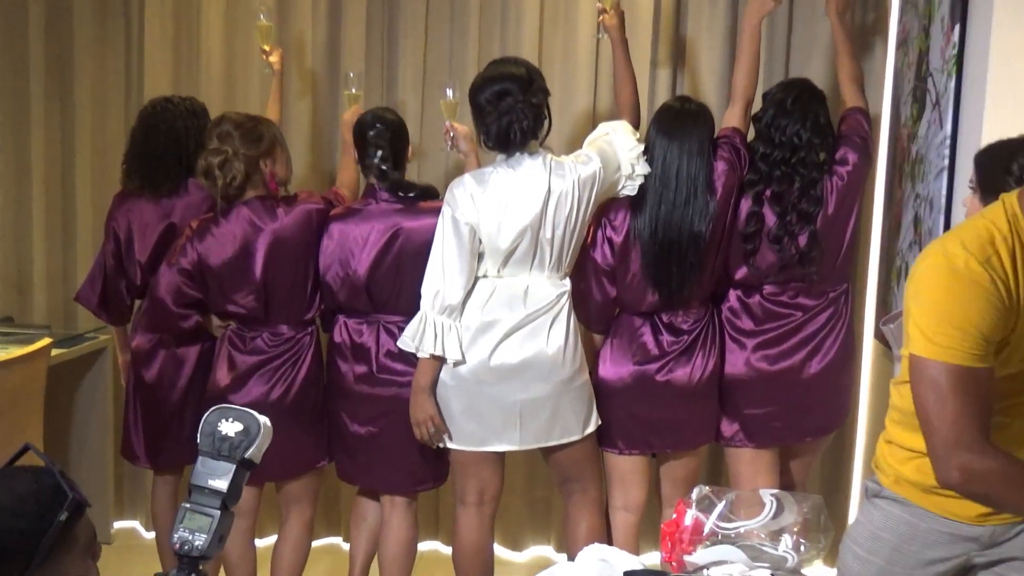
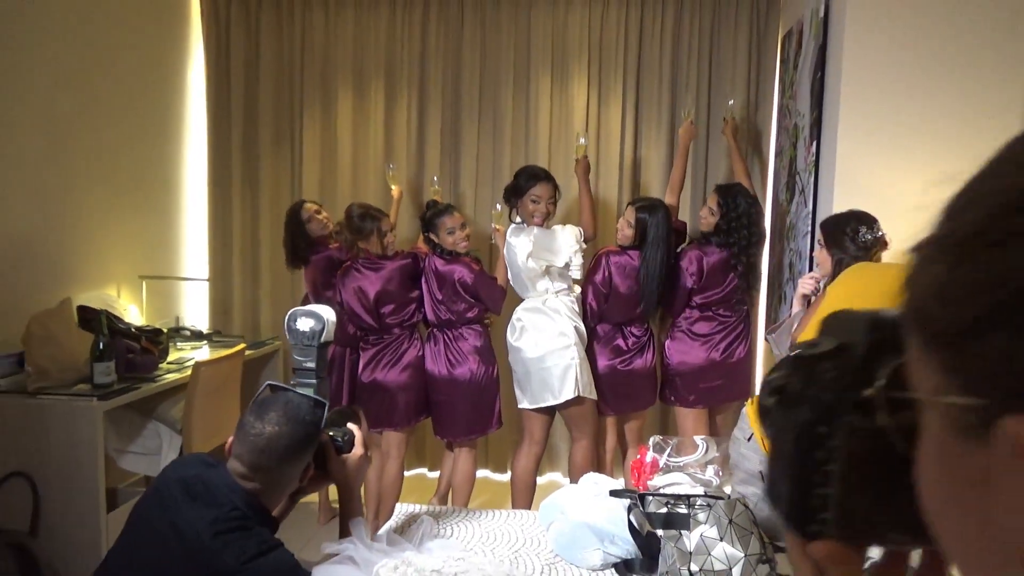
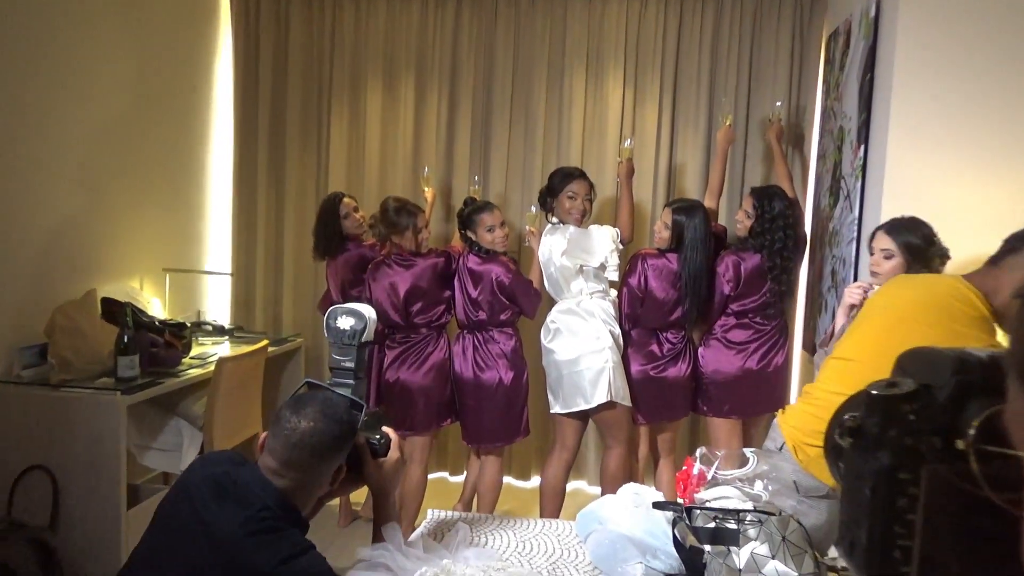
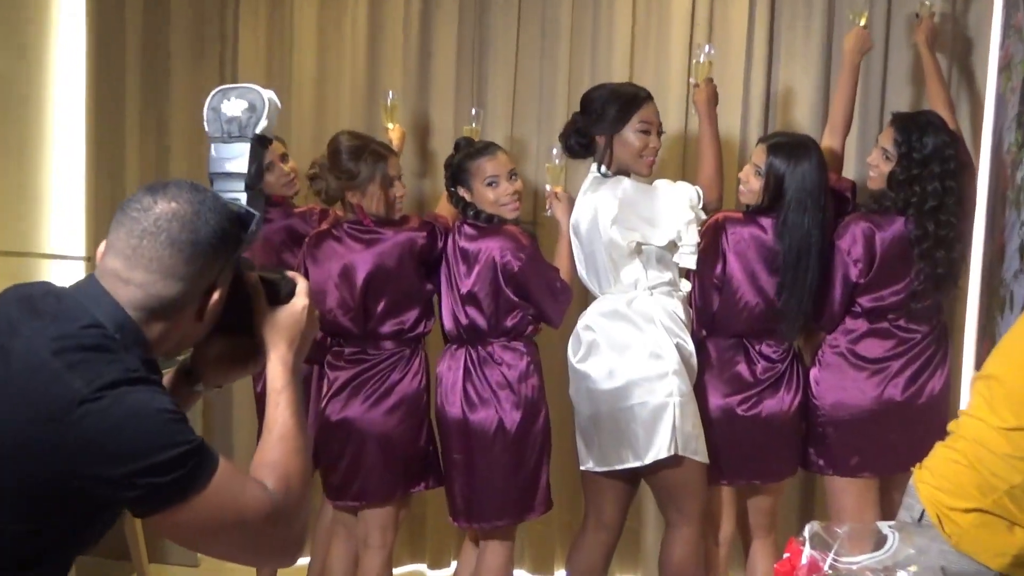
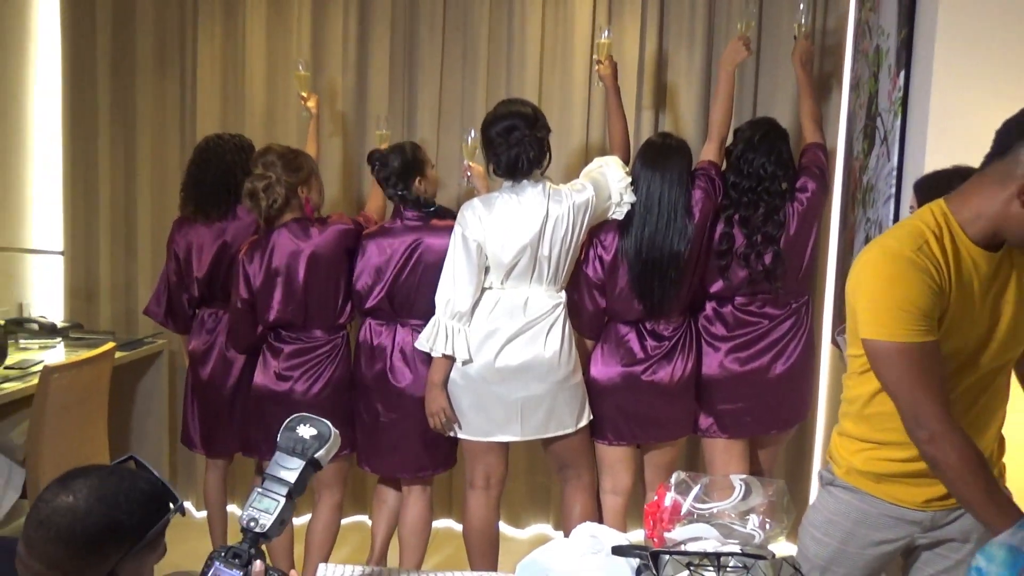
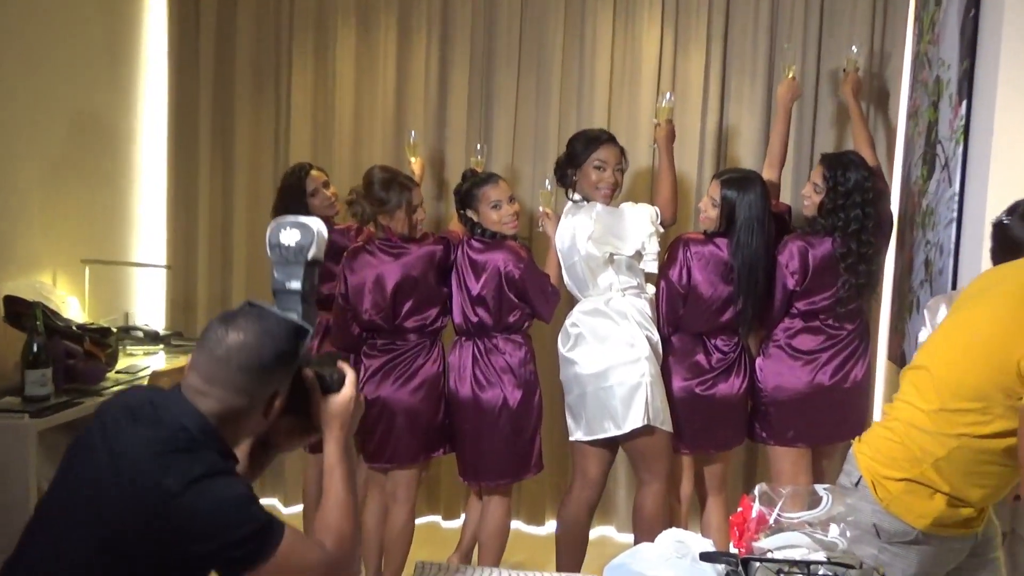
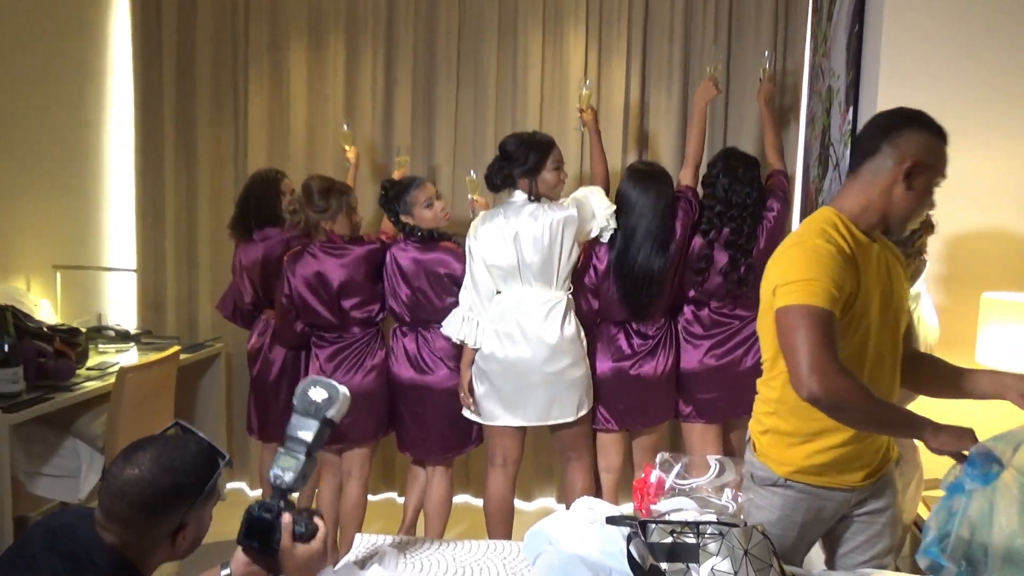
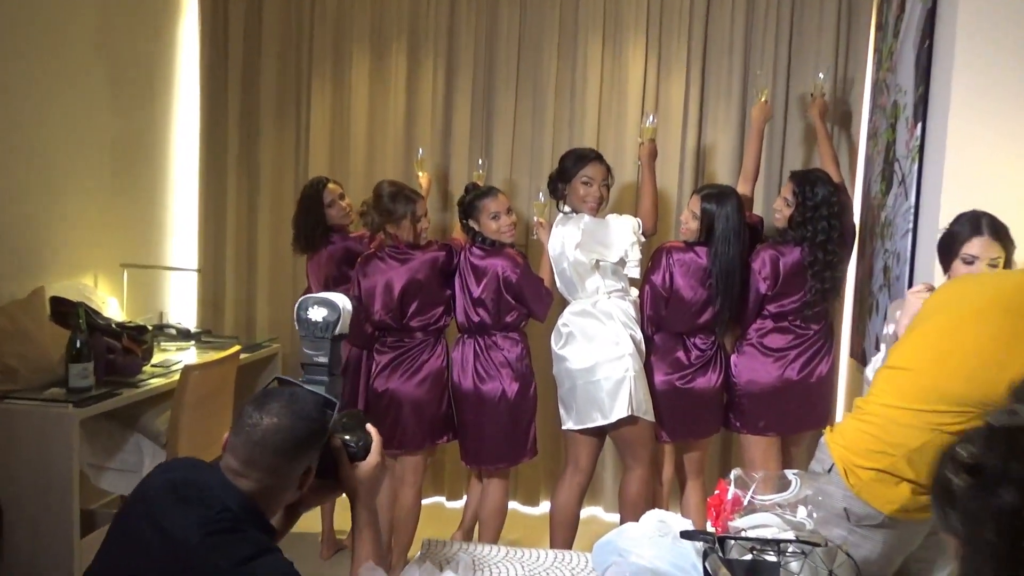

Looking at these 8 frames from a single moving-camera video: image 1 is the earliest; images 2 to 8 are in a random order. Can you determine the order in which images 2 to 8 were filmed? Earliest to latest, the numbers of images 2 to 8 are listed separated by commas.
5, 7, 2, 3, 8, 6, 4
